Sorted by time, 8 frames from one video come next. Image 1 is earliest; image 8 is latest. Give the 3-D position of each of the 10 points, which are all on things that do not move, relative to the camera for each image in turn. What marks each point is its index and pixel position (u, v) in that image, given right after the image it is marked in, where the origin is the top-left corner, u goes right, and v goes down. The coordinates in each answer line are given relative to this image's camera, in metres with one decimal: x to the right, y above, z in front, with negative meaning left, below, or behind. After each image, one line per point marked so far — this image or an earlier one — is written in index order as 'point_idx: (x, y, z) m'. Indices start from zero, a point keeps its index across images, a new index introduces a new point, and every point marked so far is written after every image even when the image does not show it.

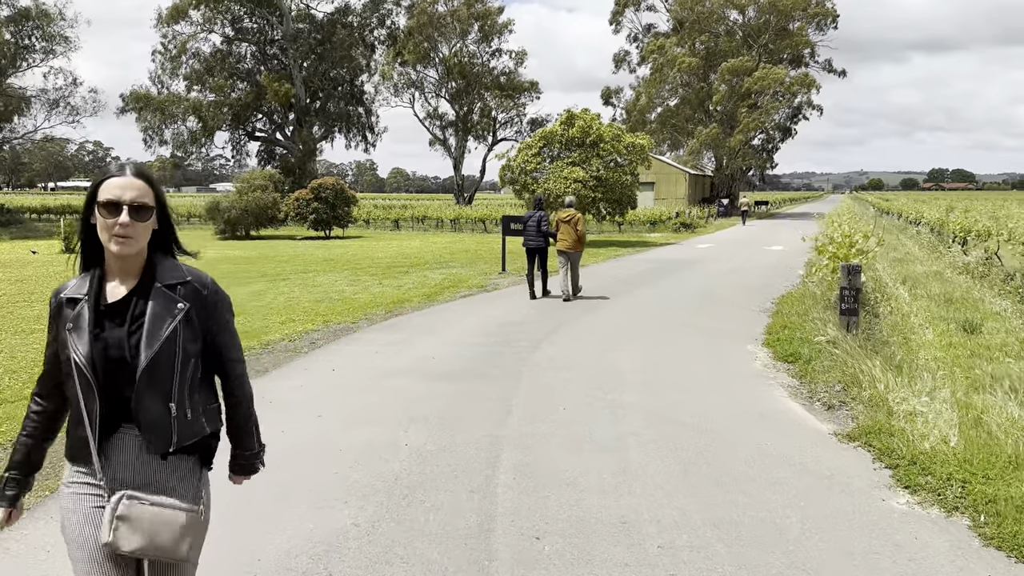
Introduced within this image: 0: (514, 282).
0: (0.0, +0.1, +15.0) m
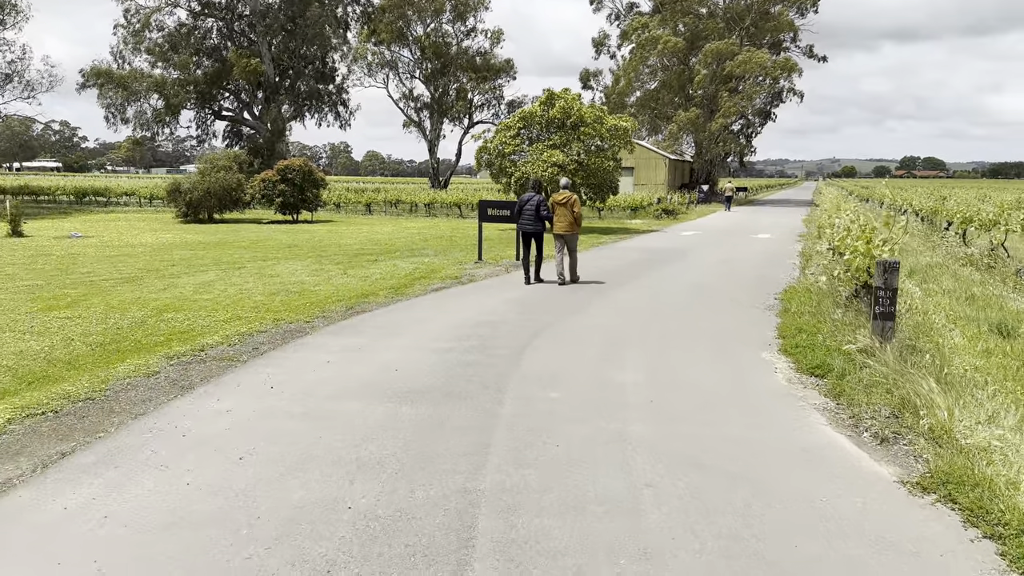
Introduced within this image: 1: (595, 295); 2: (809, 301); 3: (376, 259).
0: (-0.4, +0.3, +13.8) m
1: (+1.1, -0.1, +10.6) m
2: (+3.7, -0.2, +10.2) m
3: (-2.8, +0.6, +16.7) m
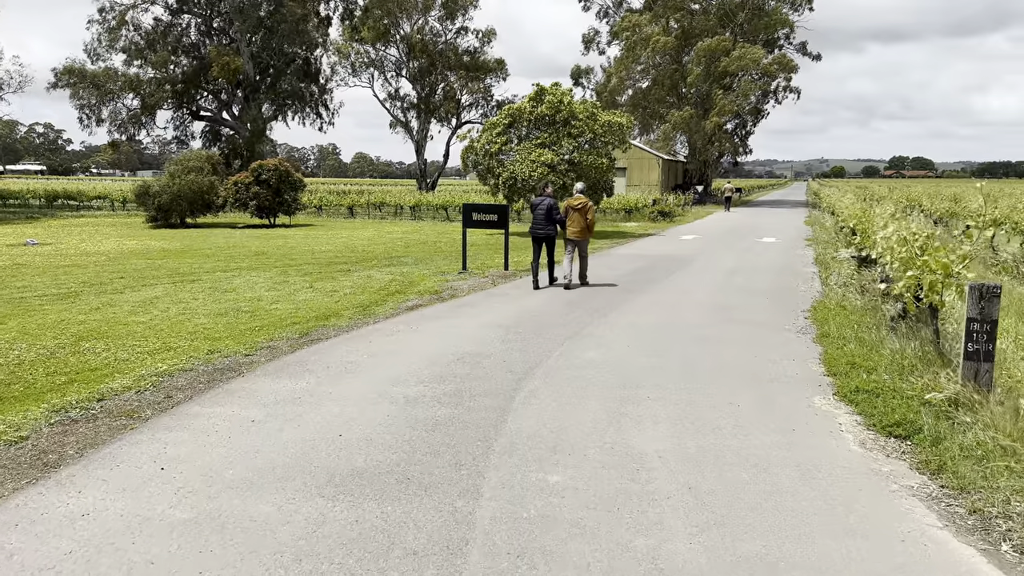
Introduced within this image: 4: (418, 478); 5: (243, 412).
0: (-0.6, 0.0, +12.2) m
1: (+1.0, -0.3, +9.1) m
2: (+3.6, -0.4, +8.6) m
3: (-3.1, +0.4, +15.1) m
4: (-0.5, -0.9, +4.0) m
5: (-1.7, -0.8, +5.2) m
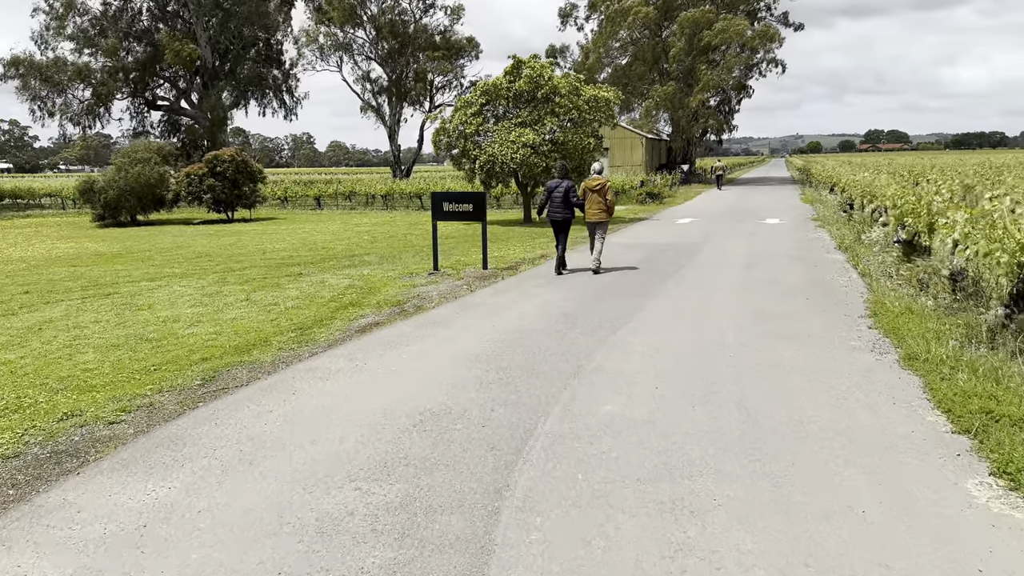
0: (-0.8, 0.0, +10.0) m
1: (+0.8, -0.4, +6.9) m
2: (+3.4, -0.4, +6.6) m
3: (-3.4, +0.2, +12.9) m
4: (-0.5, -1.2, +1.8) m
5: (-1.8, -1.1, +3.1) m
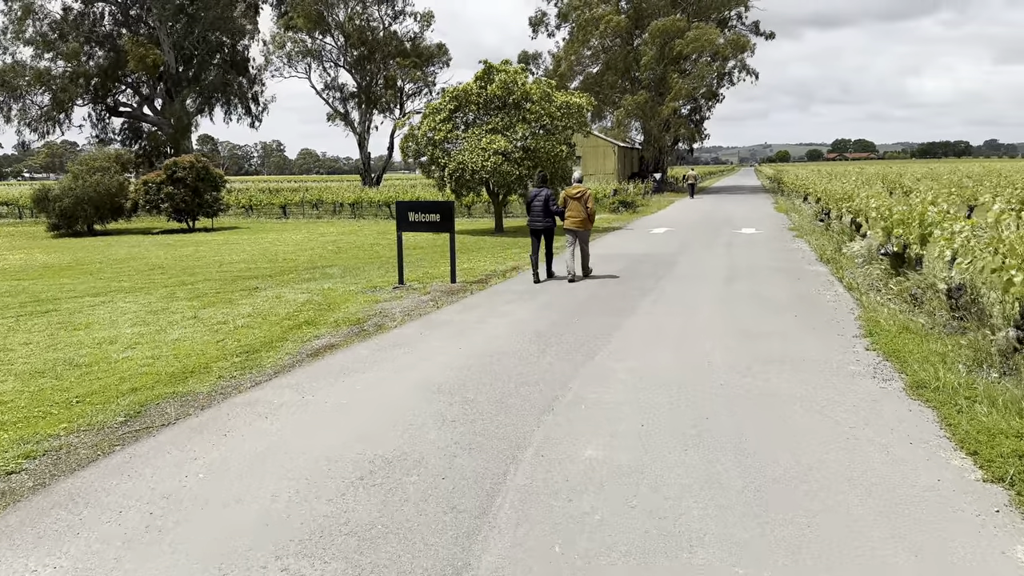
0: (-1.2, -0.2, +9.3) m
1: (+0.6, -0.5, +6.3) m
2: (+3.2, -0.5, +6.0) m
3: (-3.8, 0.0, +12.1) m
4: (-0.6, -1.3, +1.2) m
5: (-1.9, -1.2, +2.3) m
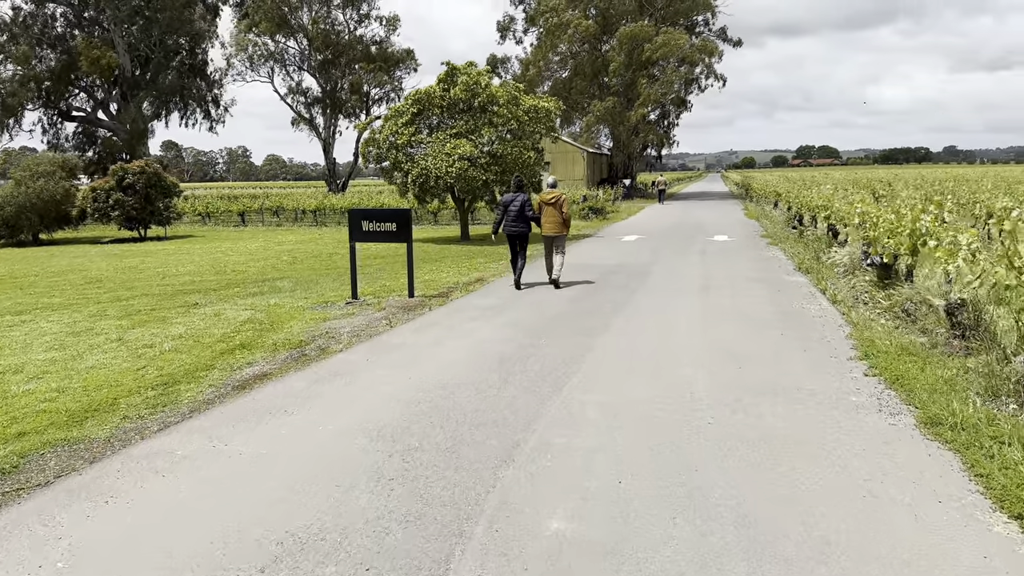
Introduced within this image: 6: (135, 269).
0: (-1.6, -0.4, +8.5) m
1: (+0.3, -0.7, +5.5) m
2: (+2.9, -0.7, +5.3) m
3: (-4.4, -0.2, +11.2) m
4: (-0.7, -1.4, +0.3) m
5: (-2.1, -1.3, +1.4) m
6: (-7.8, +0.4, +16.7) m
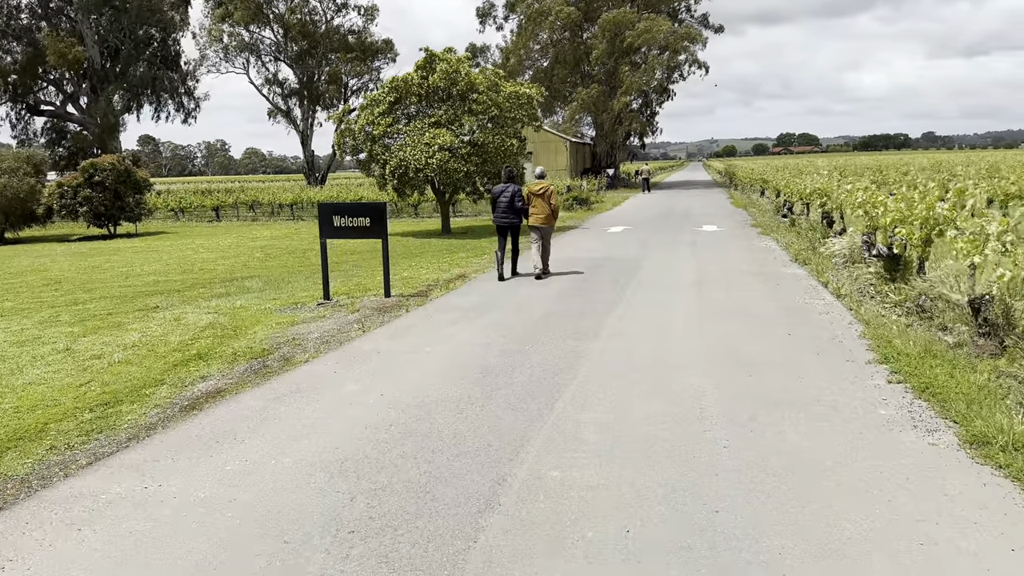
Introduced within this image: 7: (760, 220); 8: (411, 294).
0: (-1.8, -0.4, +7.8) m
1: (+0.2, -0.7, +4.9) m
2: (+2.8, -0.7, +4.7) m
3: (-4.6, -0.2, +10.4) m
4: (-0.7, -1.5, -0.3) m
5: (-2.1, -1.4, +0.8) m
6: (-8.1, +0.4, +15.9) m
7: (+6.1, +1.6, +19.6) m
8: (-1.2, -0.1, +10.0) m
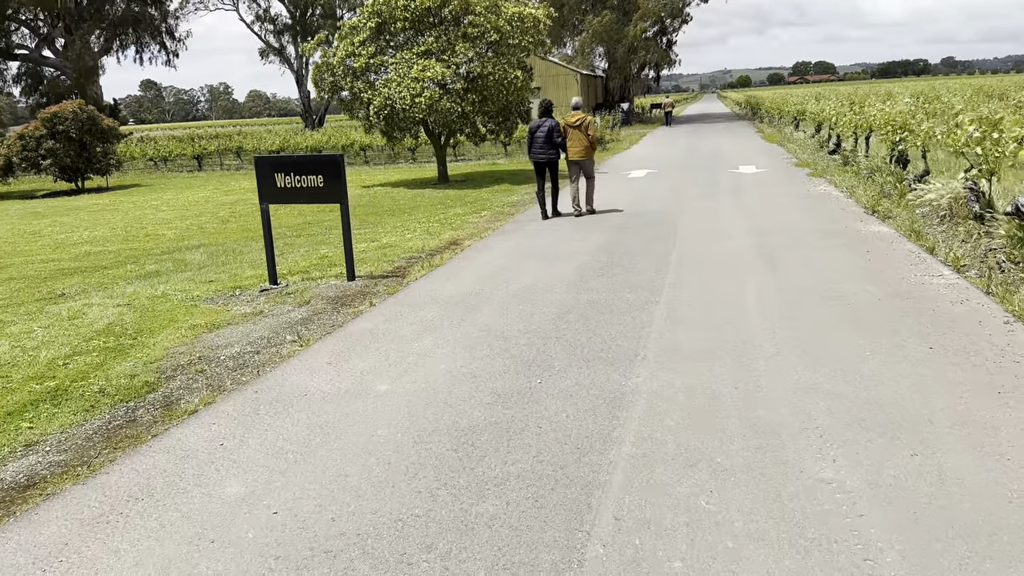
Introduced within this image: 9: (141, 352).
0: (-1.7, -0.4, +5.5) m
1: (+0.2, -0.8, +2.6) m
2: (+2.8, -0.8, +2.4) m
3: (-4.5, 0.0, +8.2) m
4: (-0.7, -2.0, -2.5) m
5: (-2.1, -1.9, -1.4) m
6: (-8.0, +0.9, +13.6) m
7: (+6.2, +2.7, +17.0) m
8: (-1.2, +0.1, +7.7) m
9: (-2.6, -0.4, +5.7) m
